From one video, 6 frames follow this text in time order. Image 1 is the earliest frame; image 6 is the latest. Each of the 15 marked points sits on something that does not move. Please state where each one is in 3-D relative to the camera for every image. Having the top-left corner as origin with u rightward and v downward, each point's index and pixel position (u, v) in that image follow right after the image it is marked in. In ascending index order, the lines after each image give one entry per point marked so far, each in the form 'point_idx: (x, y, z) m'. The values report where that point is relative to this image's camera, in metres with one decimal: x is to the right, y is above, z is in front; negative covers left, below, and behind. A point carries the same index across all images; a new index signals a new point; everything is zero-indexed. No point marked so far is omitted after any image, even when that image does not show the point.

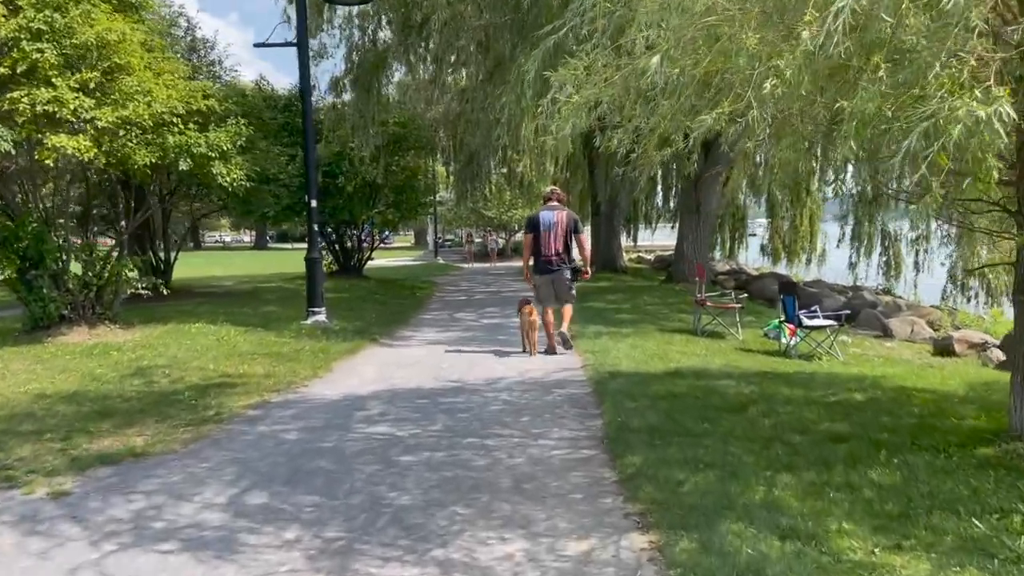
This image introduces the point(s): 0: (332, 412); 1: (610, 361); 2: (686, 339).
0: (-1.6, -1.1, +7.3) m
1: (+1.1, -0.8, +9.5) m
2: (+2.5, -0.7, +11.8) m
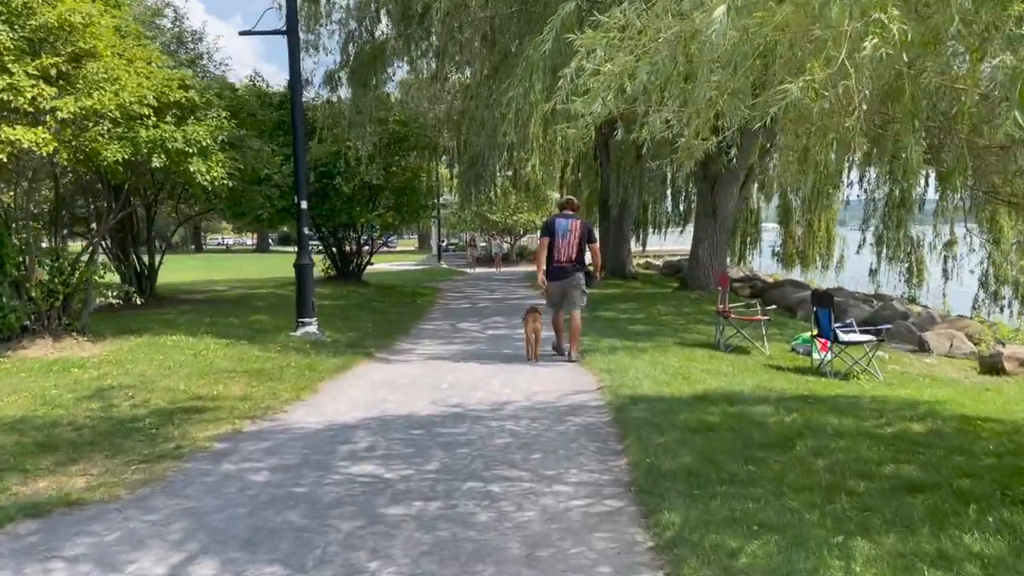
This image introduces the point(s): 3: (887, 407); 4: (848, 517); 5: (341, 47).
0: (-1.5, -1.2, +6.3) m
1: (+1.2, -1.0, +8.5) m
2: (+2.6, -0.9, +10.8) m
3: (+3.6, -1.1, +7.9) m
4: (+1.8, -1.3, +4.5) m
5: (-3.4, +4.8, +16.5) m
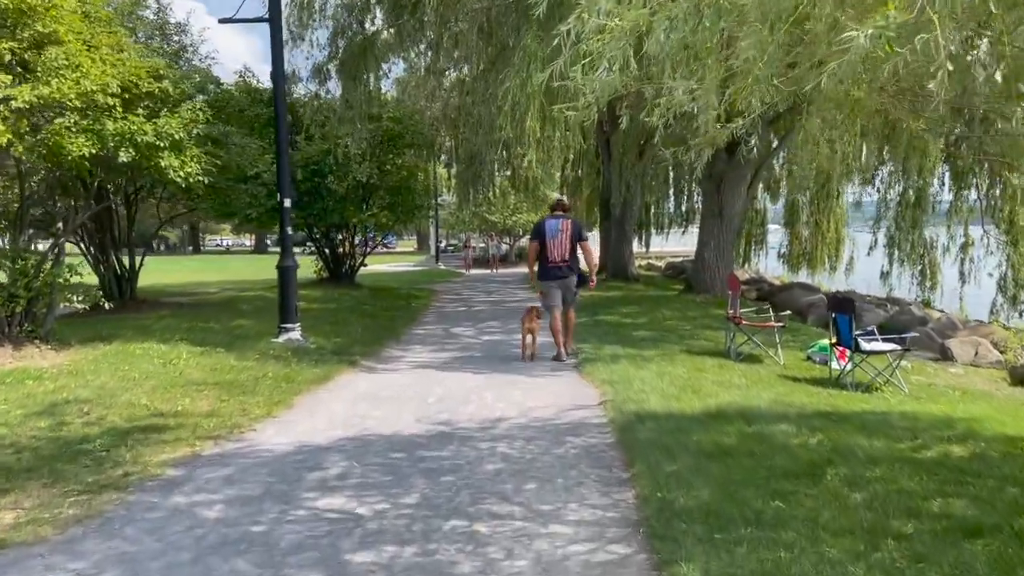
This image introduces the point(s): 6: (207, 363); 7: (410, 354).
0: (-1.6, -1.3, +5.6) m
1: (+1.2, -1.0, +7.8) m
2: (+2.5, -0.9, +10.0) m
3: (+3.5, -1.2, +7.1) m
4: (+1.8, -1.3, +3.8) m
5: (-3.5, +4.8, +15.8) m
6: (-3.5, -0.8, +9.4) m
7: (-1.4, -0.9, +11.7) m
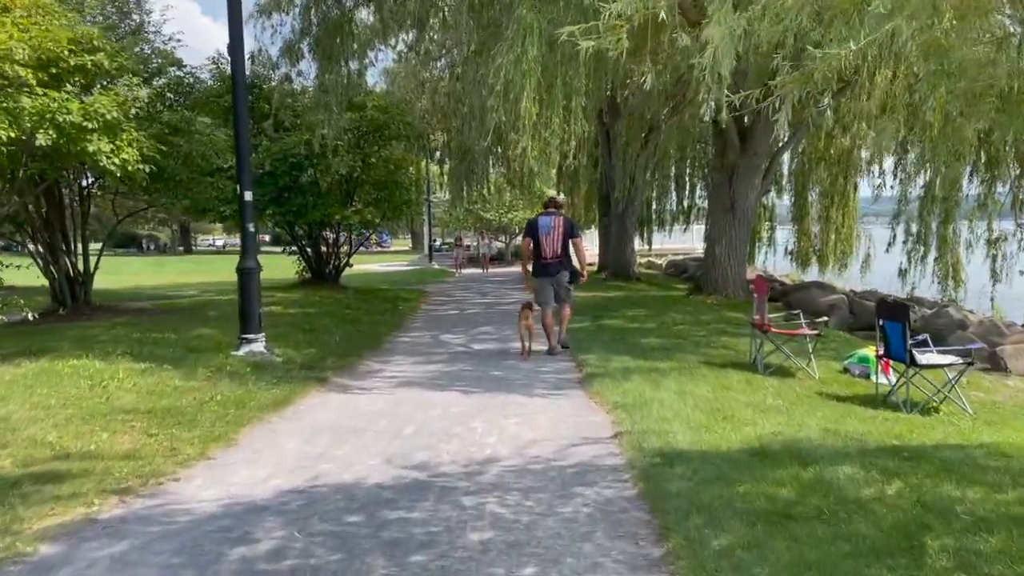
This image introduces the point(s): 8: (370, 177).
0: (-1.6, -1.3, +4.2) m
1: (+1.1, -1.0, +6.3) m
2: (+2.5, -1.0, +8.6) m
3: (+3.5, -1.2, +5.7) m
4: (+1.8, -1.4, +2.4) m
5: (-3.6, +4.7, +14.4) m
6: (-3.5, -0.9, +7.9) m
7: (-1.5, -1.0, +10.3) m
8: (-3.4, +2.6, +19.7) m
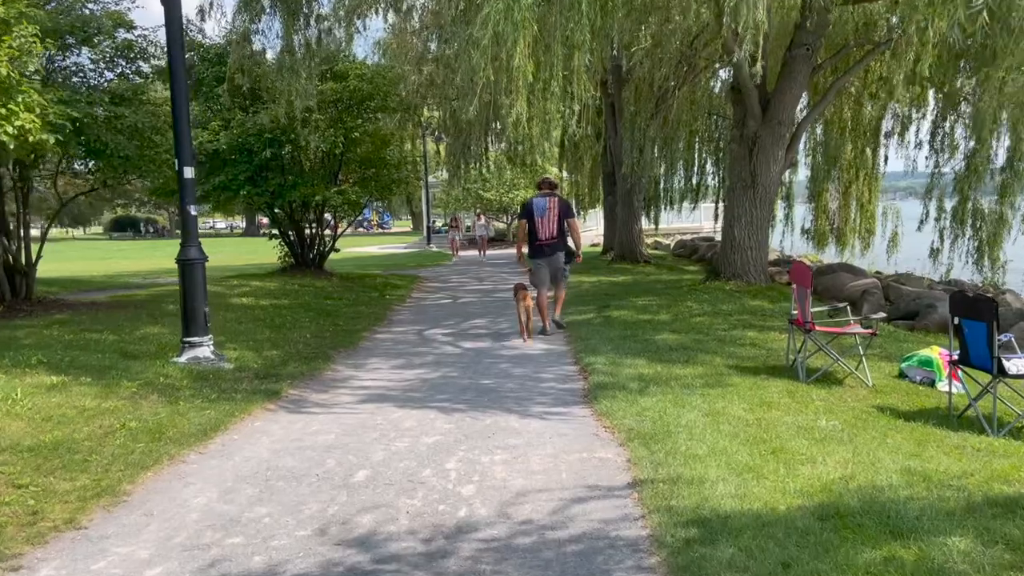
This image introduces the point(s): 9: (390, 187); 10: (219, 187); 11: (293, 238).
0: (-1.7, -1.4, +2.7) m
1: (+1.0, -1.0, +4.8) m
2: (+2.4, -0.9, +7.1) m
3: (+3.4, -1.2, +4.2) m
4: (+1.6, -1.4, +0.9) m
5: (-3.7, +4.9, +12.7) m
6: (-3.6, -0.9, +6.4) m
7: (-1.6, -0.9, +8.7) m
8: (-3.4, +2.9, +18.1) m
9: (-2.8, +2.3, +18.8) m
10: (-6.0, +2.1, +17.0) m
11: (-5.2, +1.2, +19.8) m
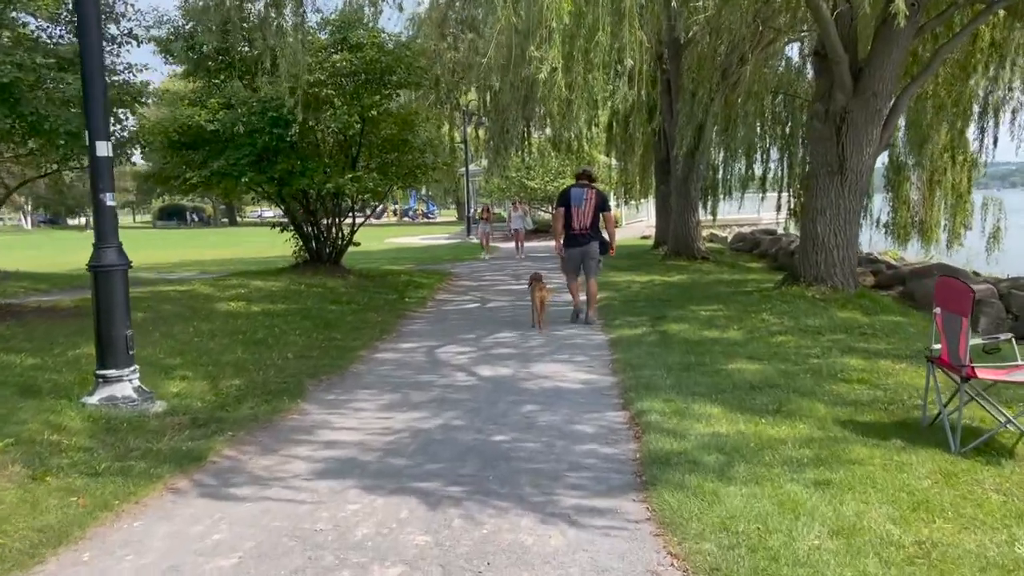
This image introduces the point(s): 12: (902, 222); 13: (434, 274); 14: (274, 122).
0: (-1.9, -1.6, +0.5) m
1: (+1.0, -1.2, +2.5) m
2: (+2.5, -1.1, +4.7) m
3: (+3.3, -1.4, +1.7) m
4: (+1.4, -1.7, -1.5) m
5: (-3.2, +4.8, +10.6) m
6: (-3.5, -1.0, +4.4) m
7: (-1.4, -1.0, +6.5) m
8: (-2.7, +2.9, +15.9) m
9: (-2.0, +2.3, +16.7) m
10: (-5.3, +2.1, +15.0) m
11: (-4.4, +1.2, +17.8) m
12: (+9.1, +1.5, +19.0) m
13: (-1.9, +0.3, +19.4) m
14: (-4.3, +3.0, +15.1) m
